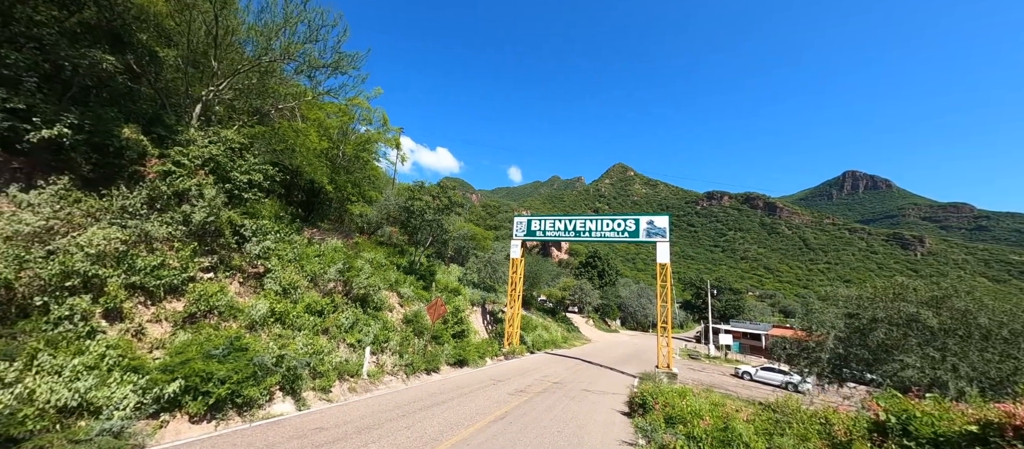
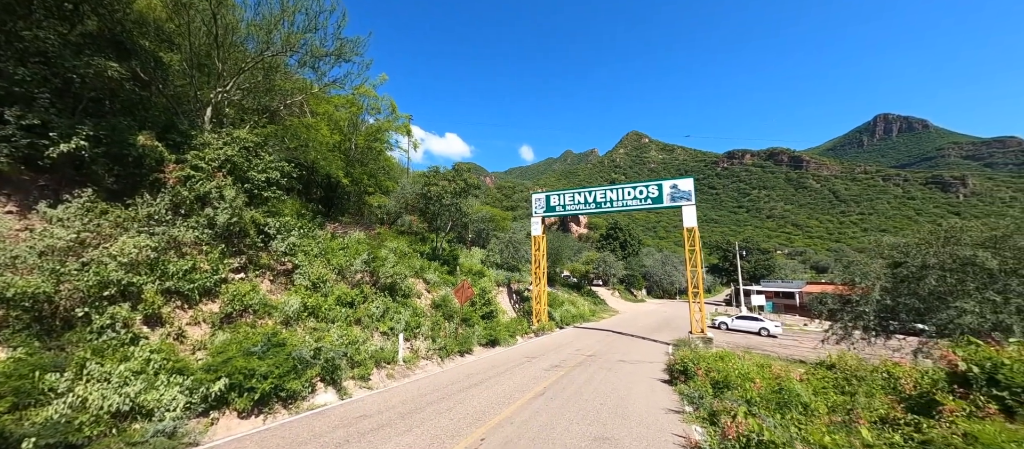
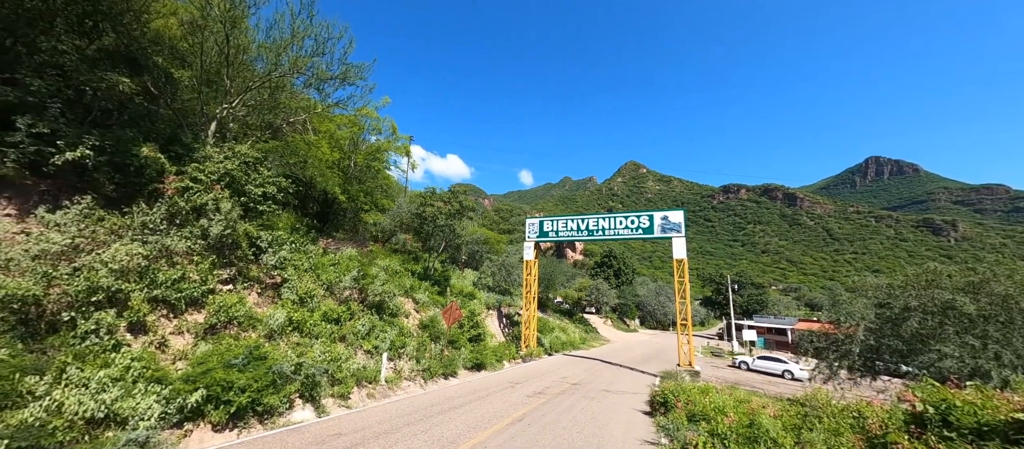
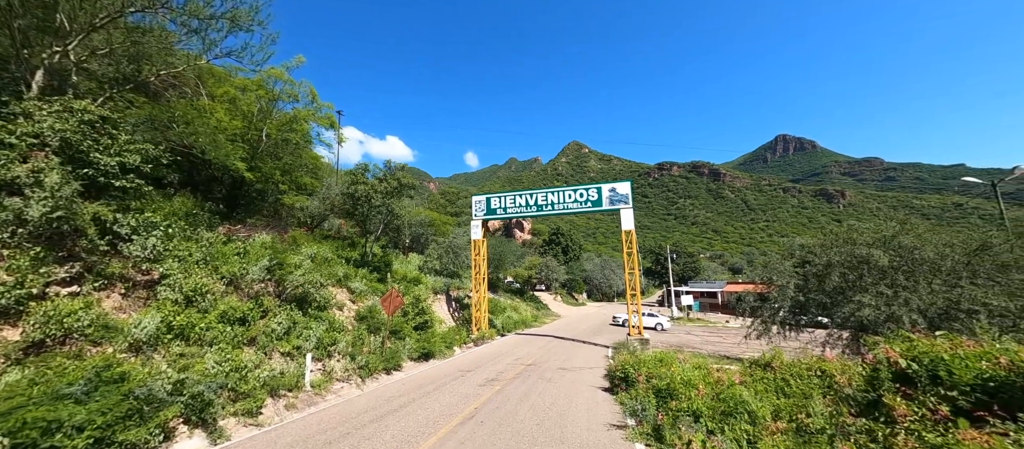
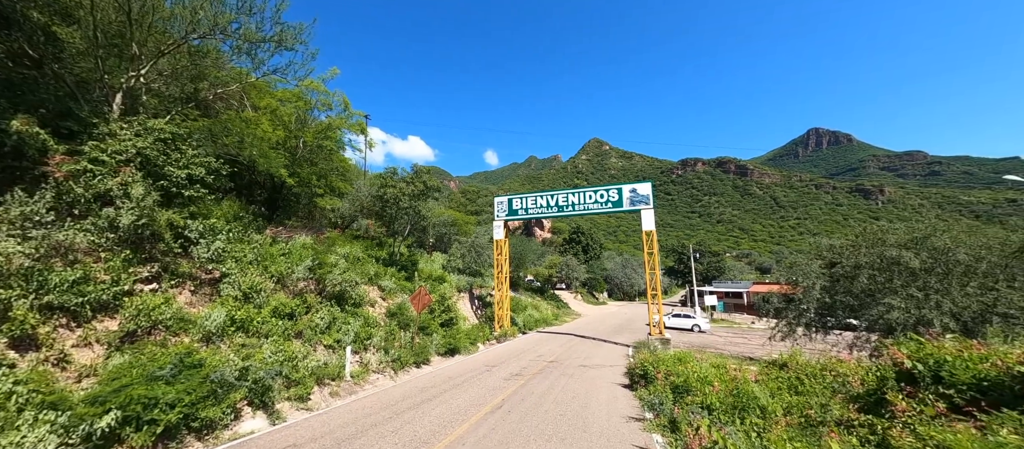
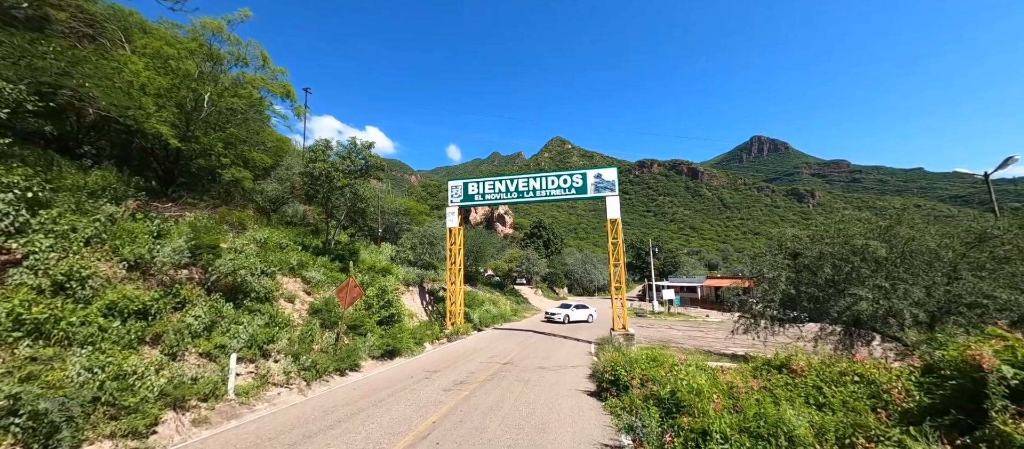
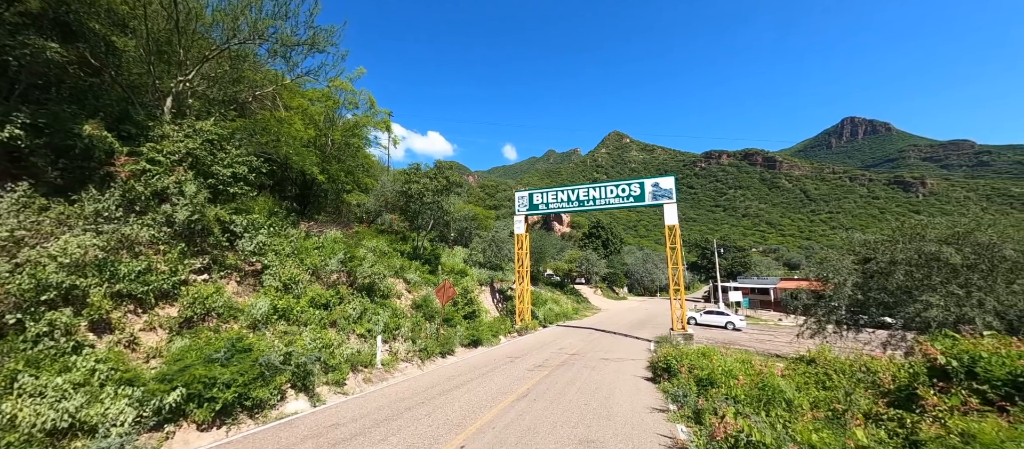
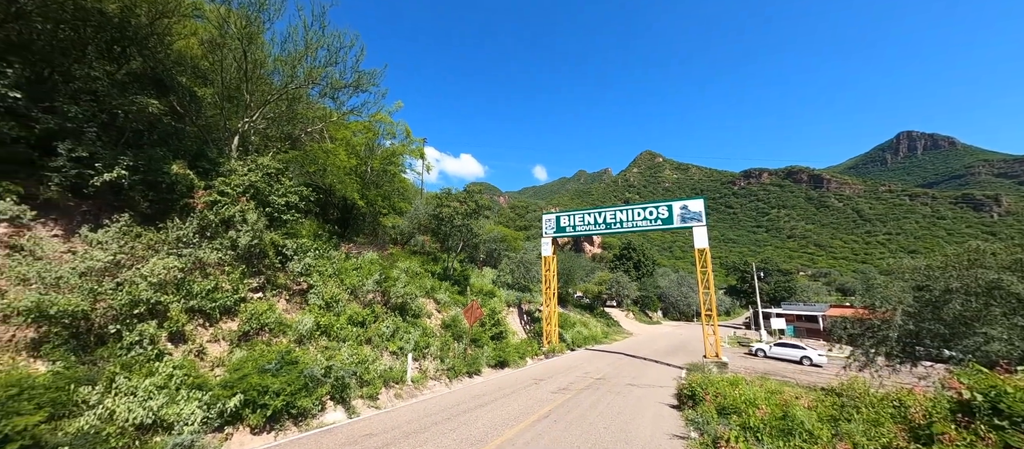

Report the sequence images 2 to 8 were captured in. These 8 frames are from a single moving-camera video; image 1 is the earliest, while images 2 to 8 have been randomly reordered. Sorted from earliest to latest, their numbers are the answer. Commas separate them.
3, 8, 2, 7, 5, 4, 6
